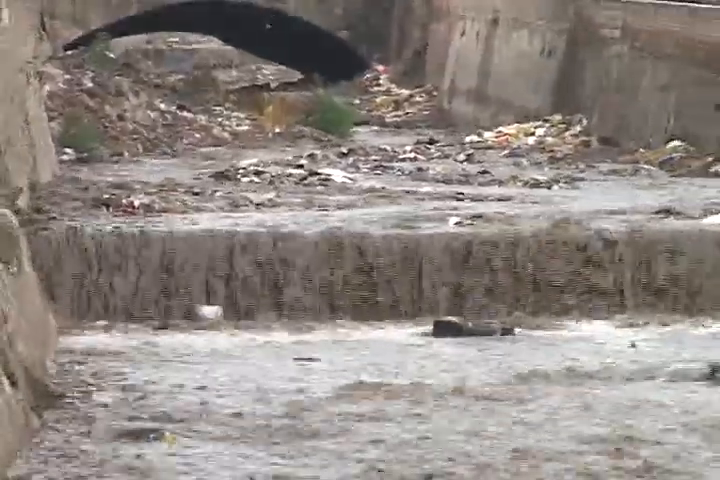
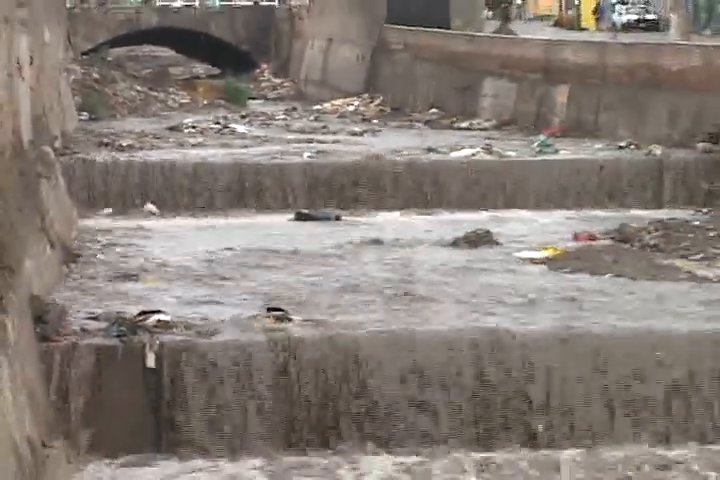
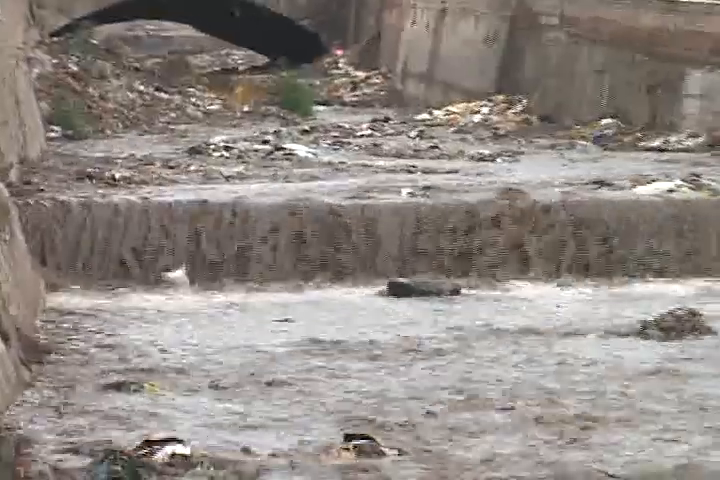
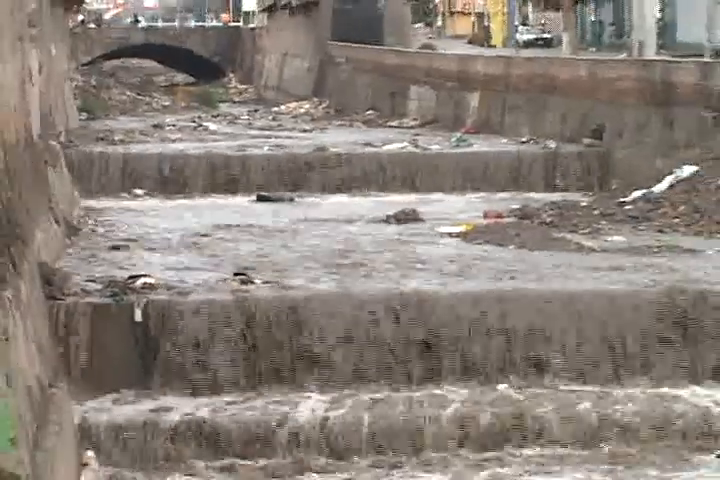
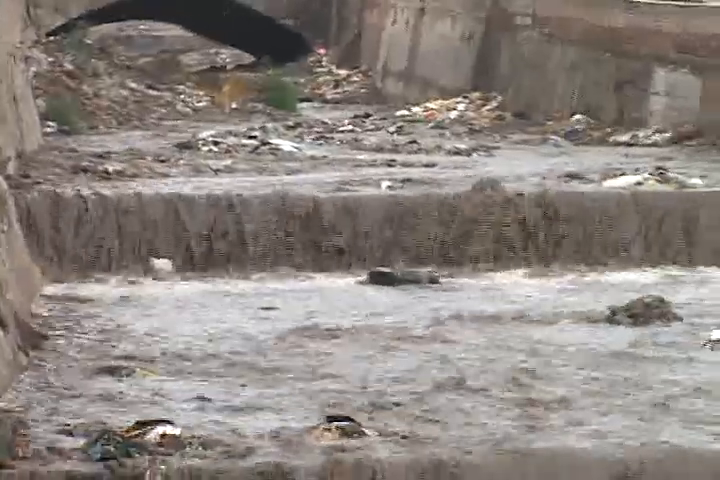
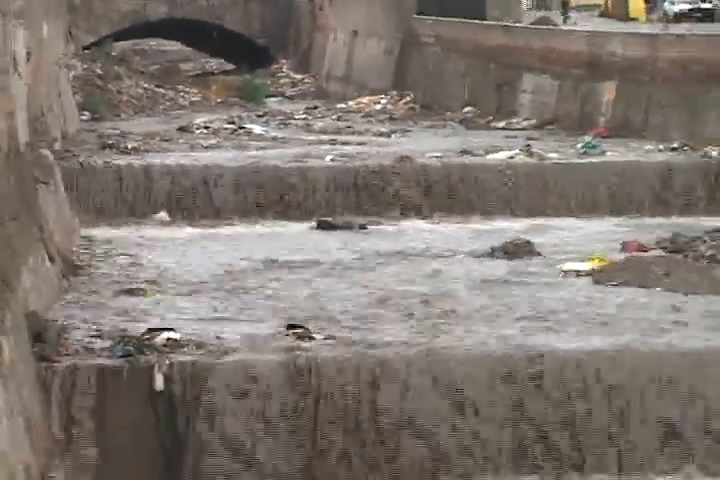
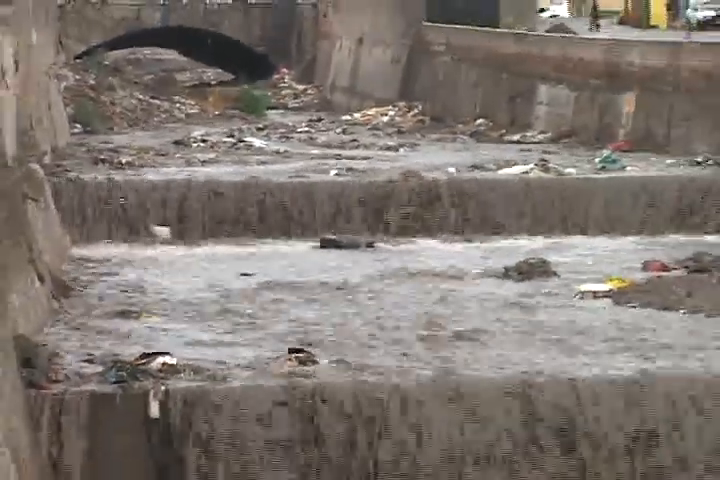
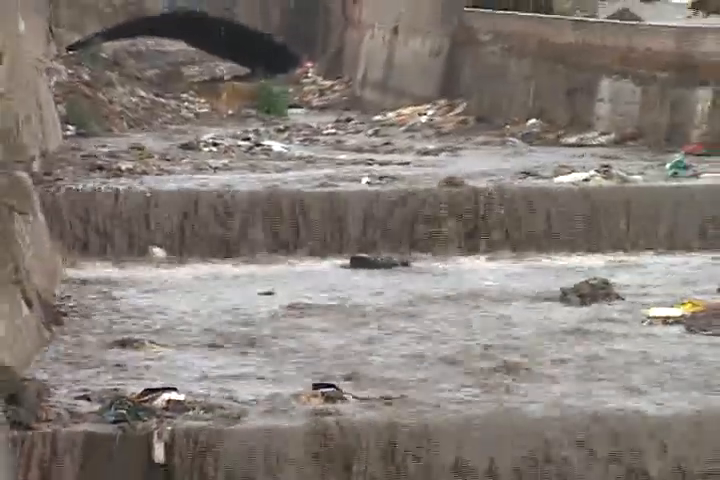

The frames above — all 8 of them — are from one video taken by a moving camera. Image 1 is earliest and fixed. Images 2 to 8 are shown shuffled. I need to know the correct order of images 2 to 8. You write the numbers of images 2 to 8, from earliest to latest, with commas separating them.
3, 5, 8, 7, 6, 2, 4
